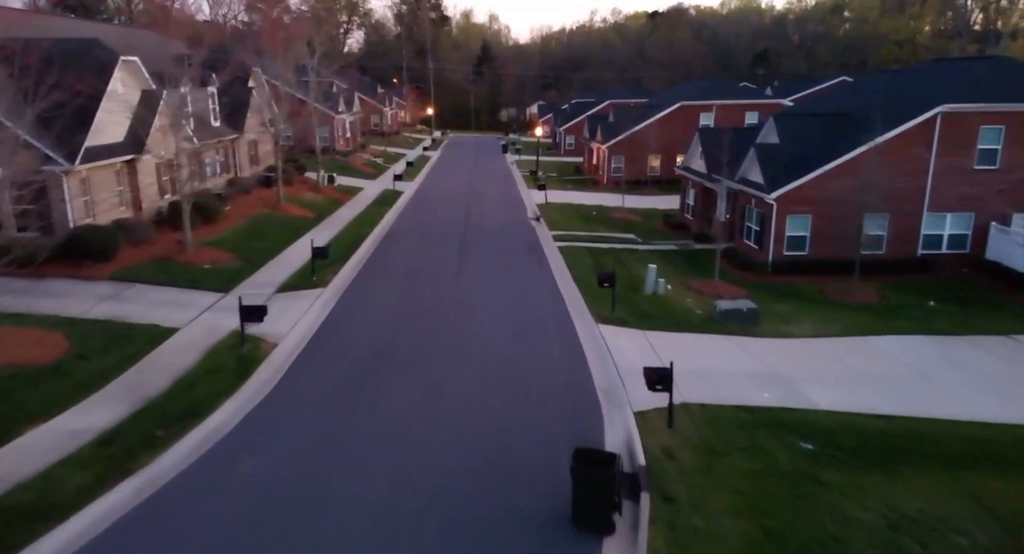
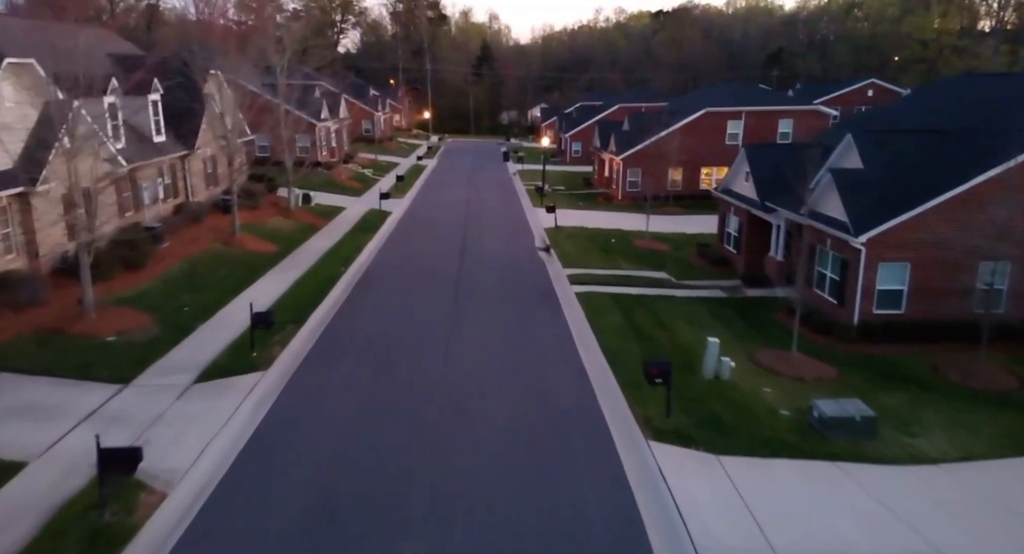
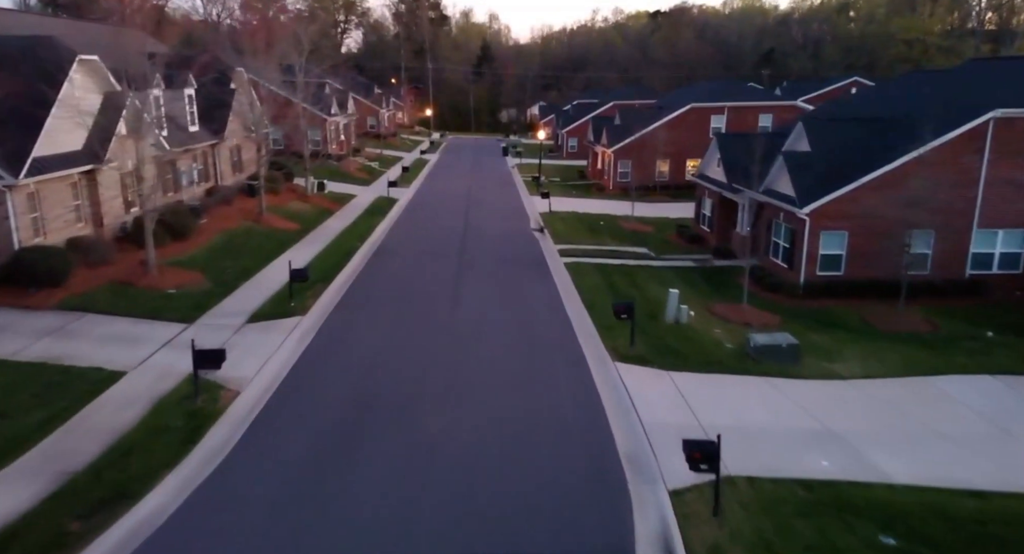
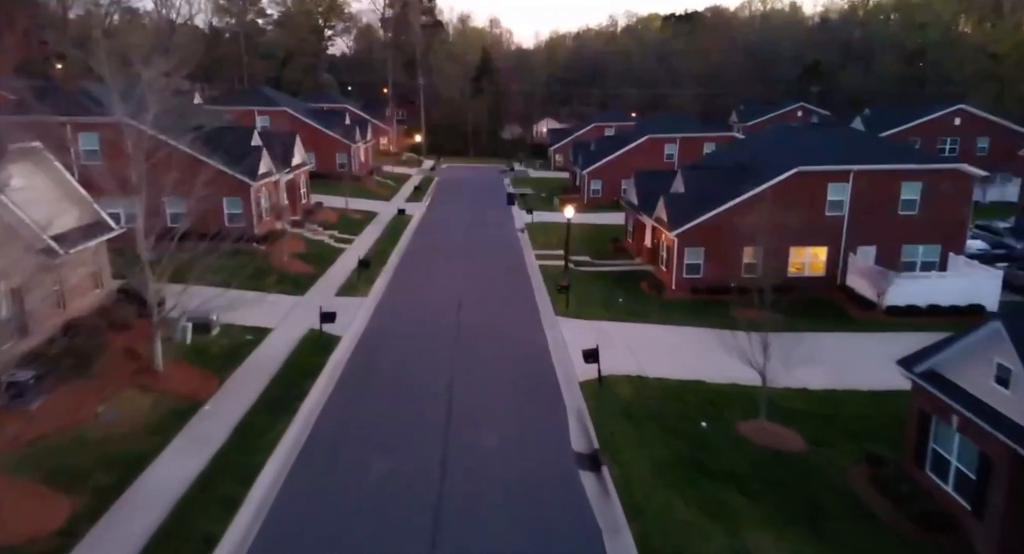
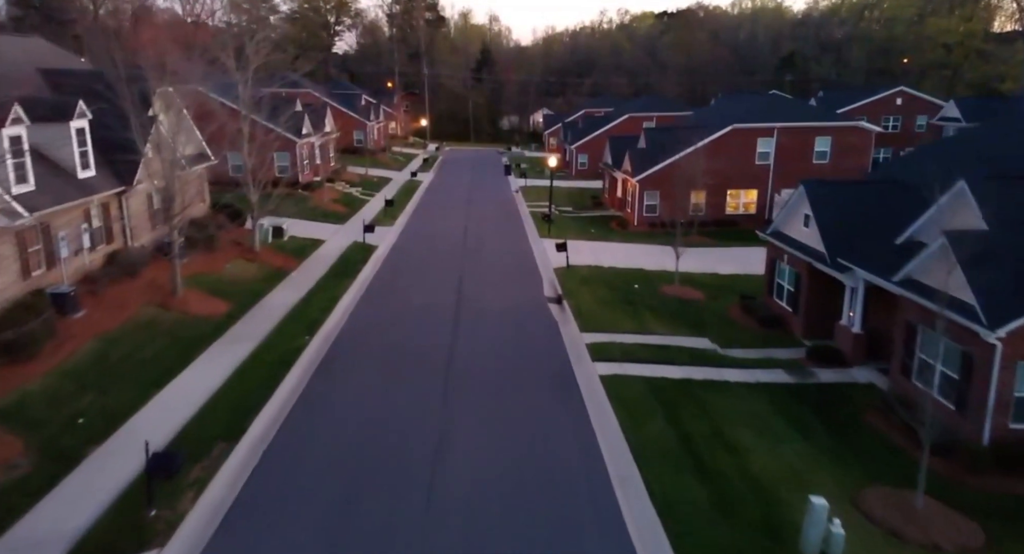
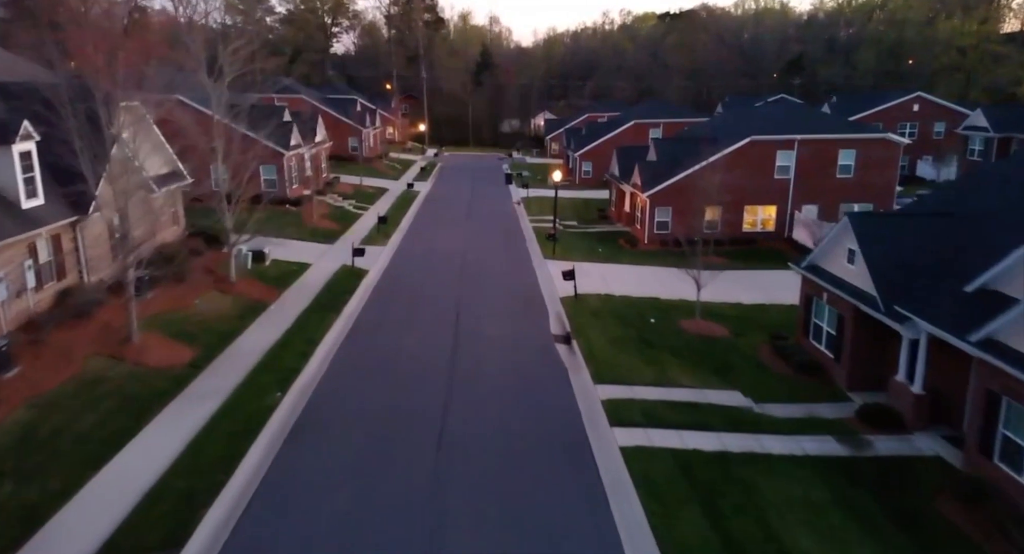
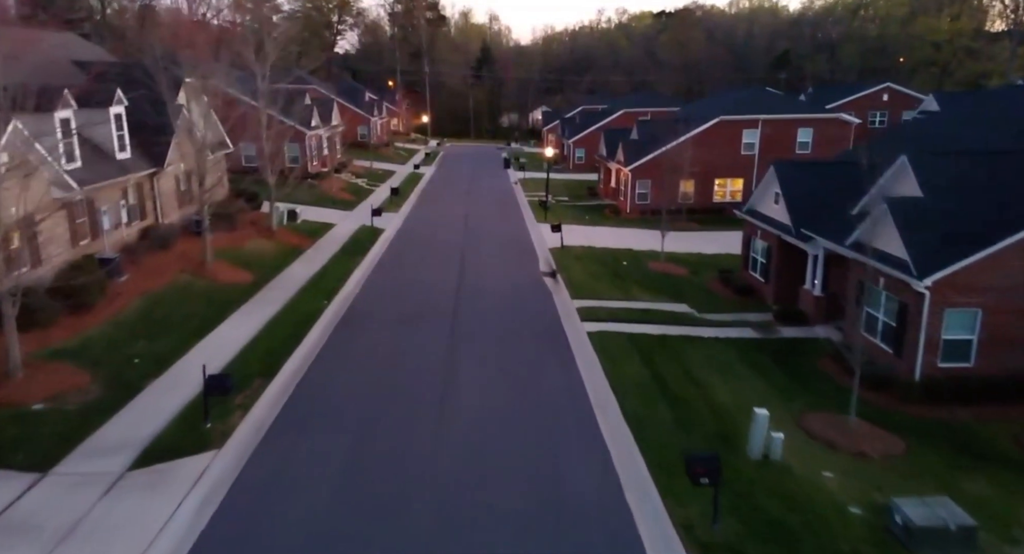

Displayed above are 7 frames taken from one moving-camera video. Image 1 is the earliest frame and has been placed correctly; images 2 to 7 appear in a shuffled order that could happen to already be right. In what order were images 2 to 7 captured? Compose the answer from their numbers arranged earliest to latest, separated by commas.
3, 2, 7, 5, 6, 4
